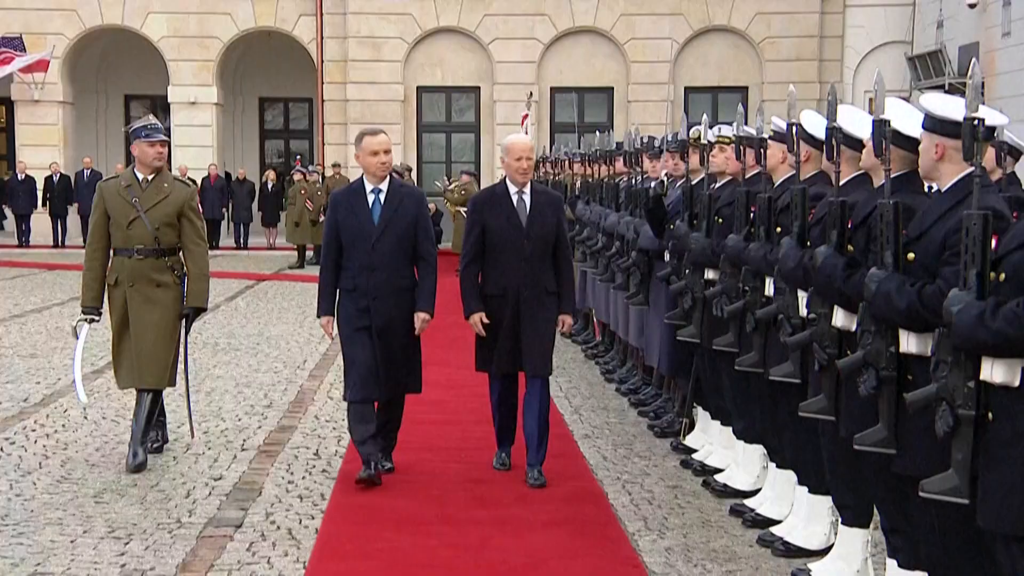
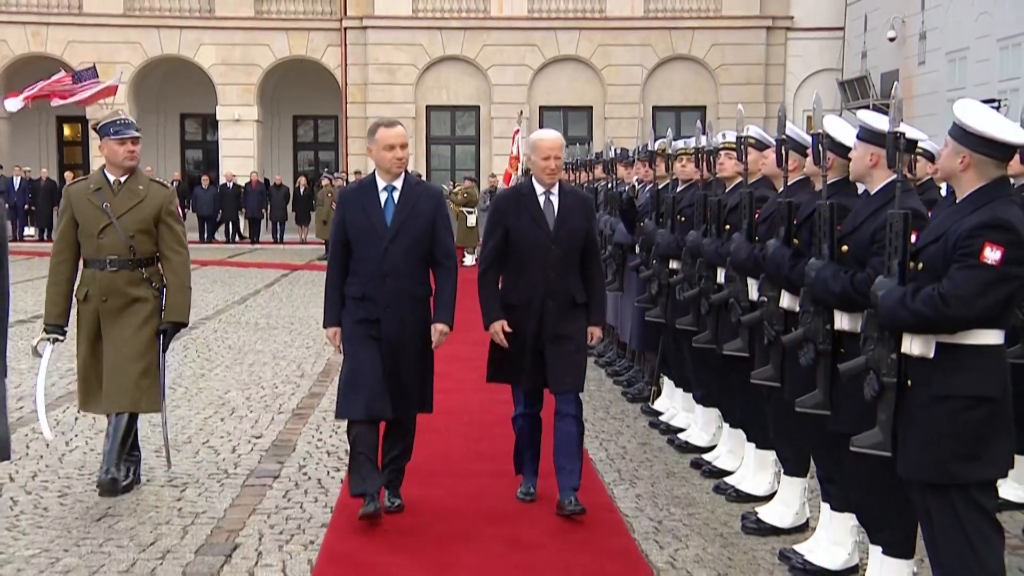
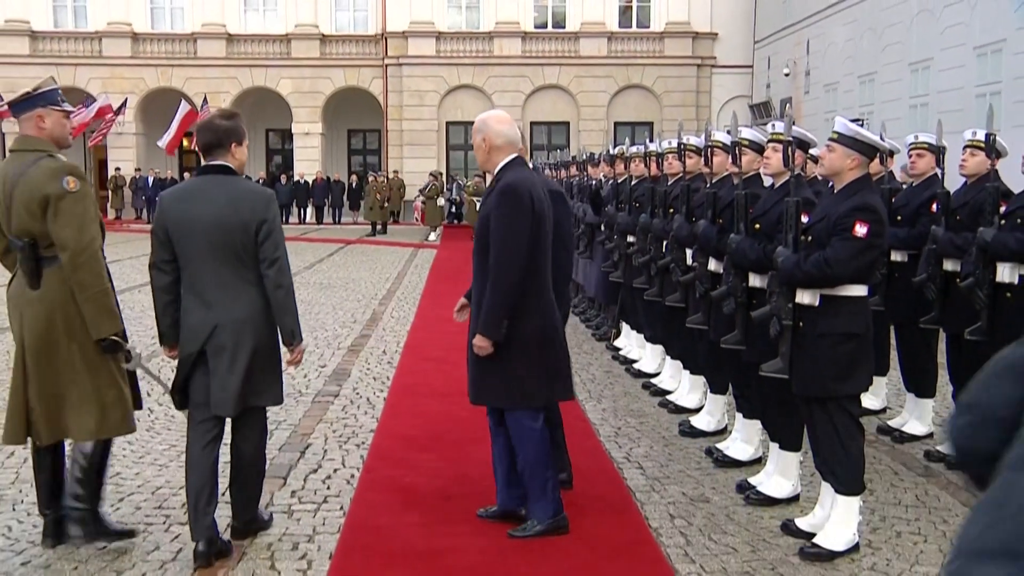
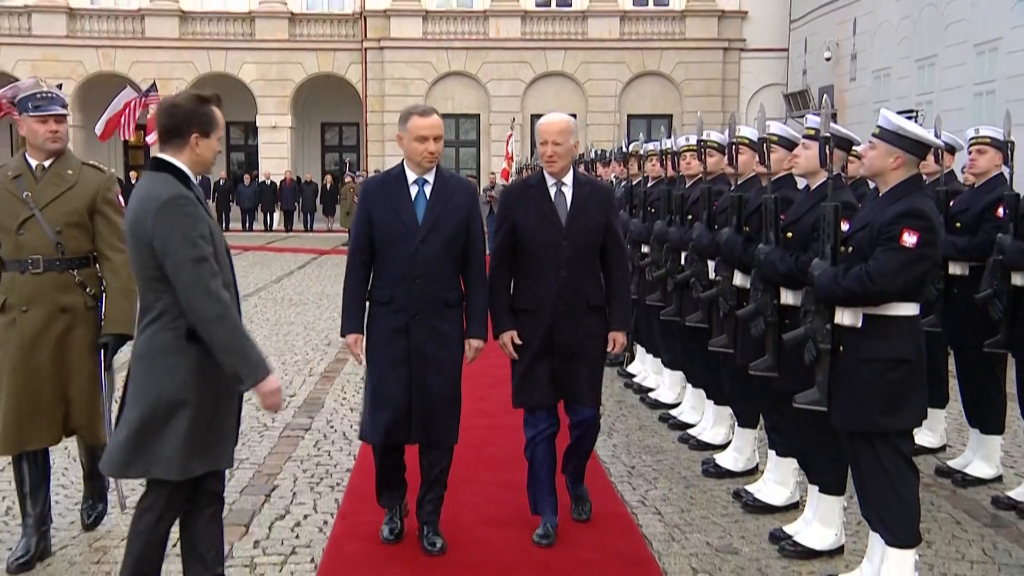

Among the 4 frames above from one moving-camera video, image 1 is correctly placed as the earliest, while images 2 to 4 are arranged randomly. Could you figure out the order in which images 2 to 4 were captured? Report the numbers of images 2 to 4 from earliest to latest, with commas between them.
2, 4, 3
